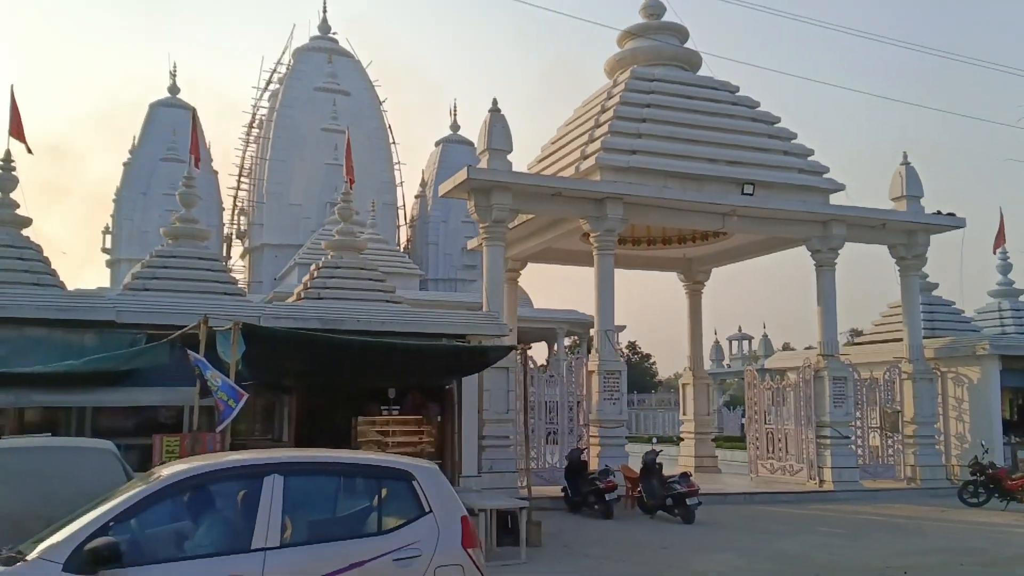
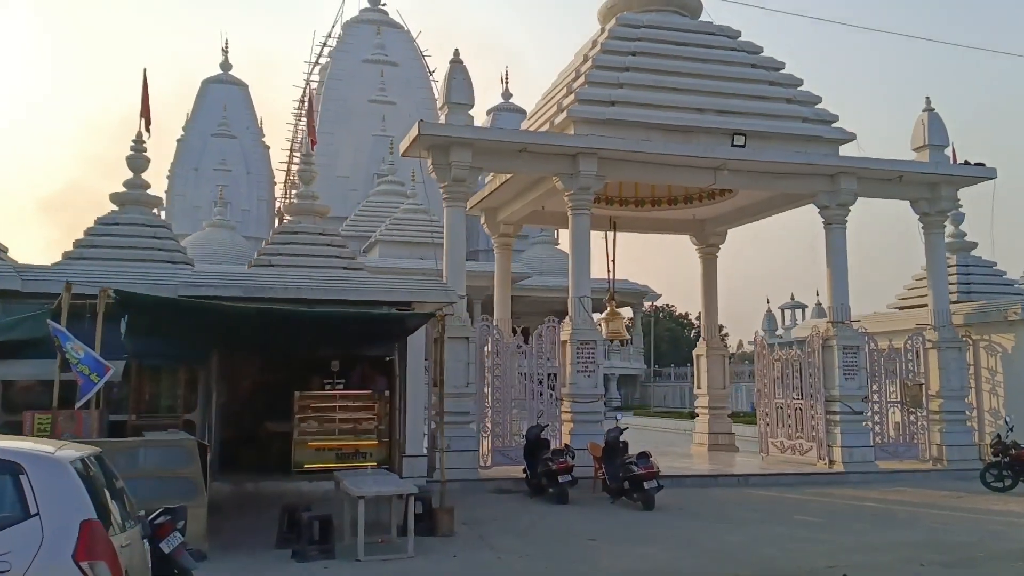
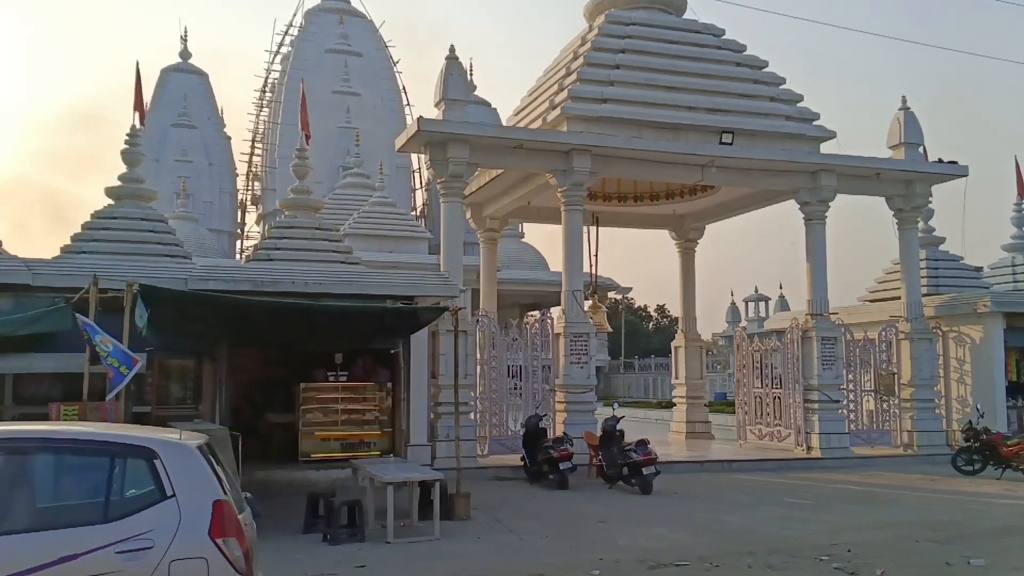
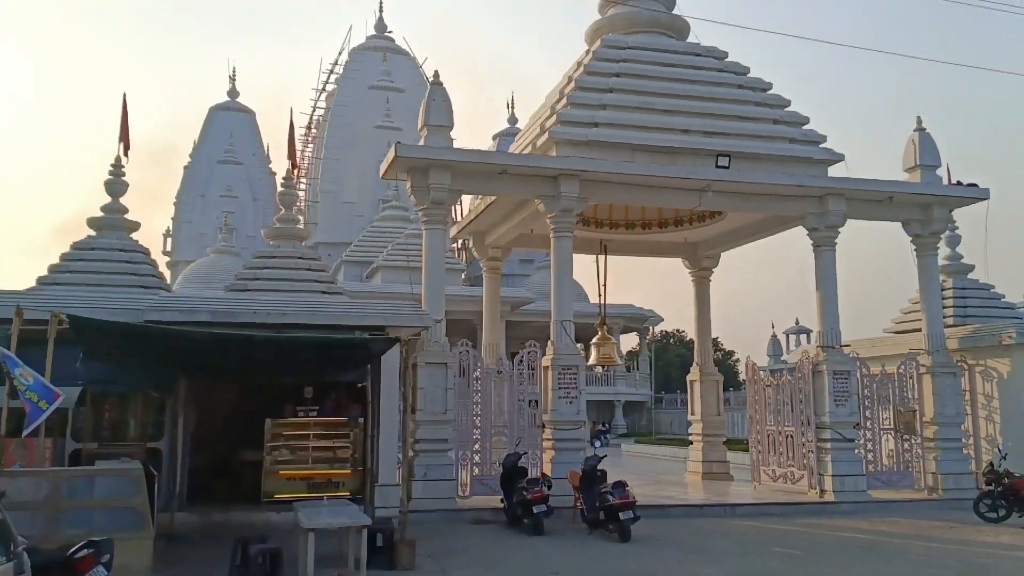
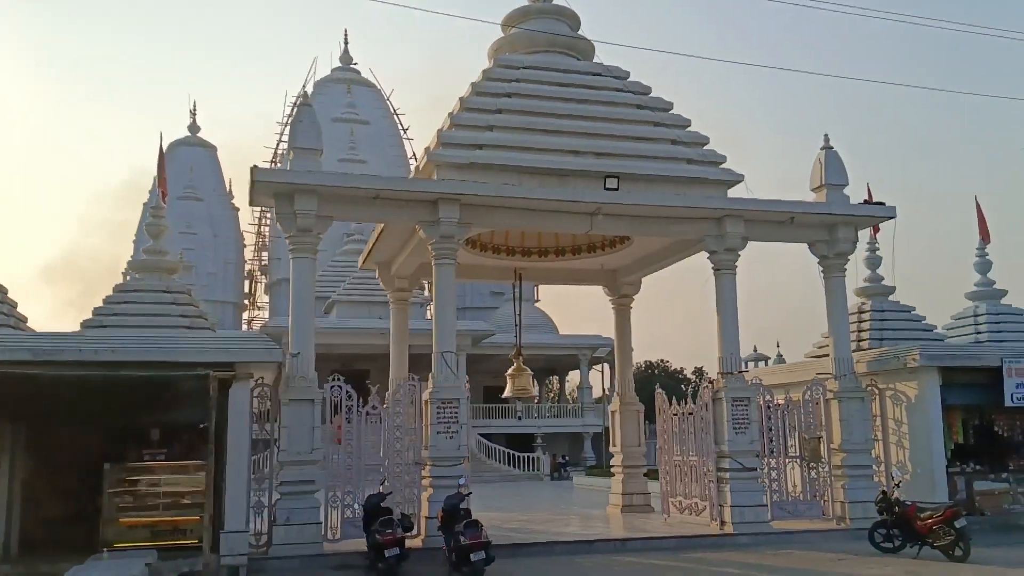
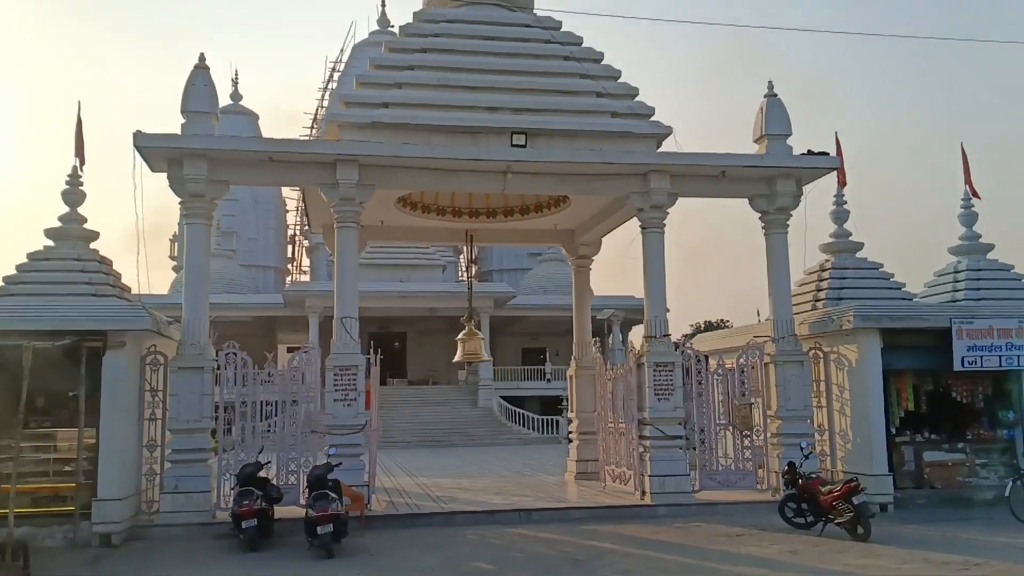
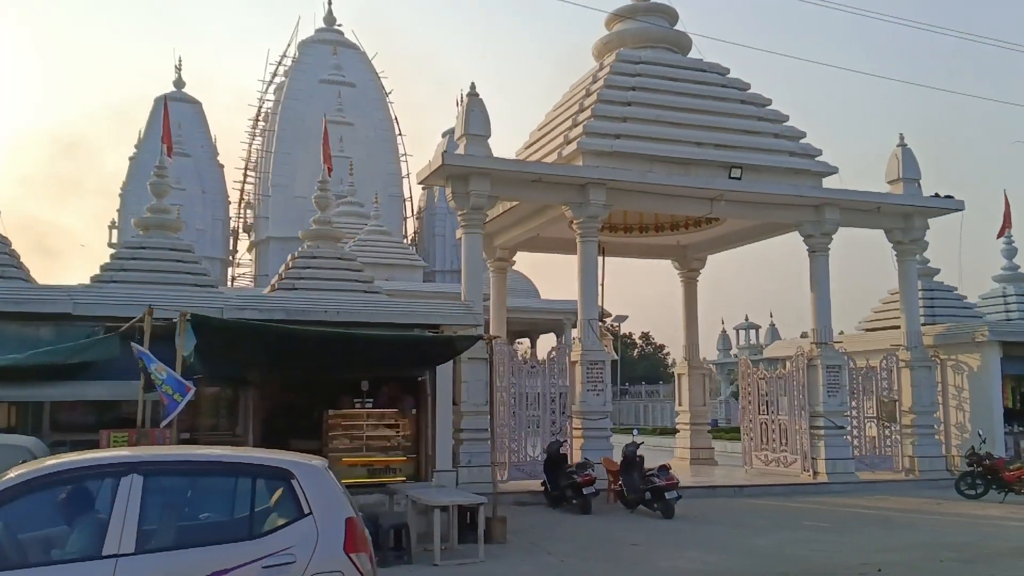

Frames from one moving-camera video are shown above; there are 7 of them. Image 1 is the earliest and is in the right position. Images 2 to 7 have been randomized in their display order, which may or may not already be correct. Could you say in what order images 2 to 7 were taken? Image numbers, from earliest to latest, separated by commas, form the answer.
7, 3, 2, 4, 5, 6
